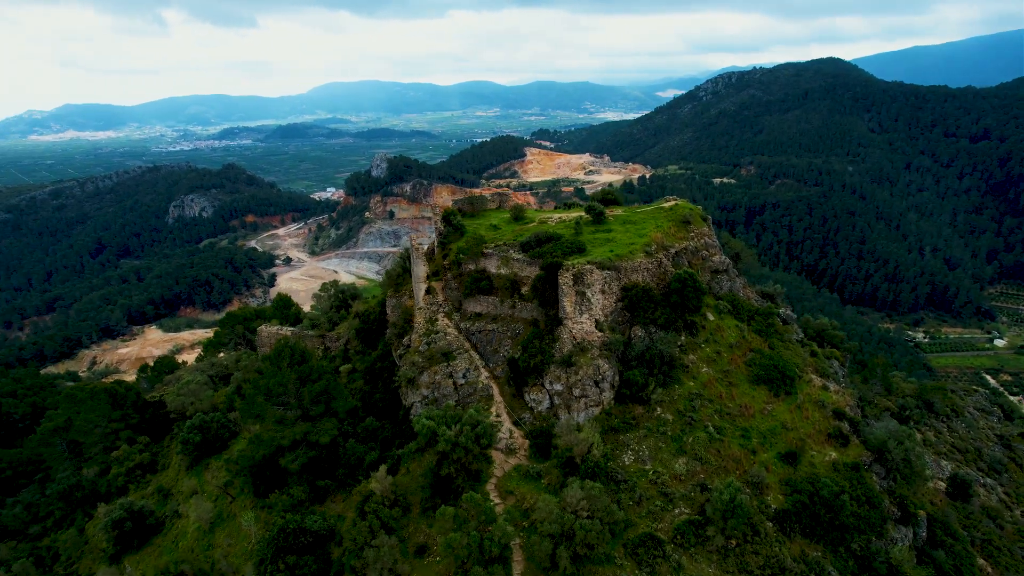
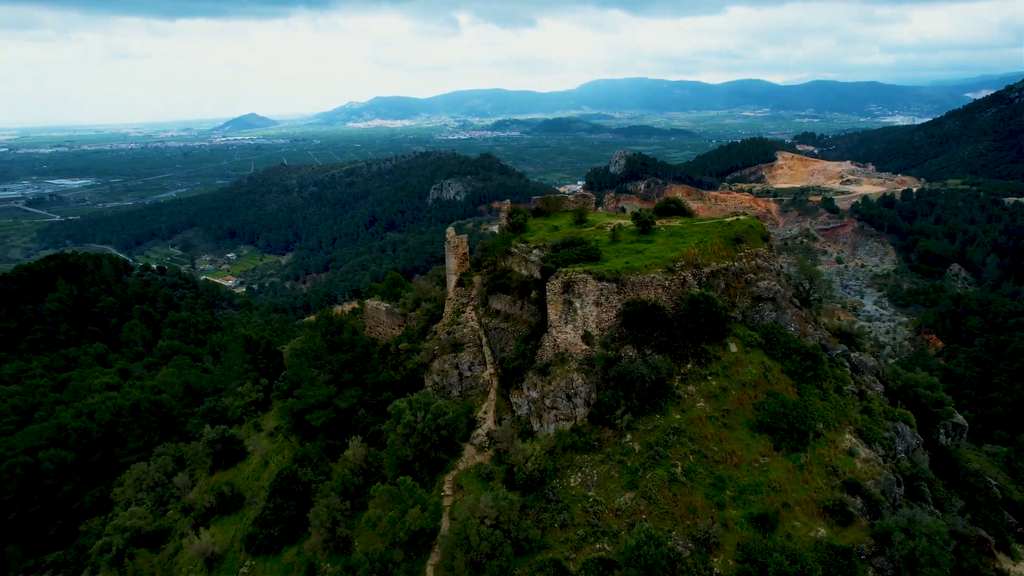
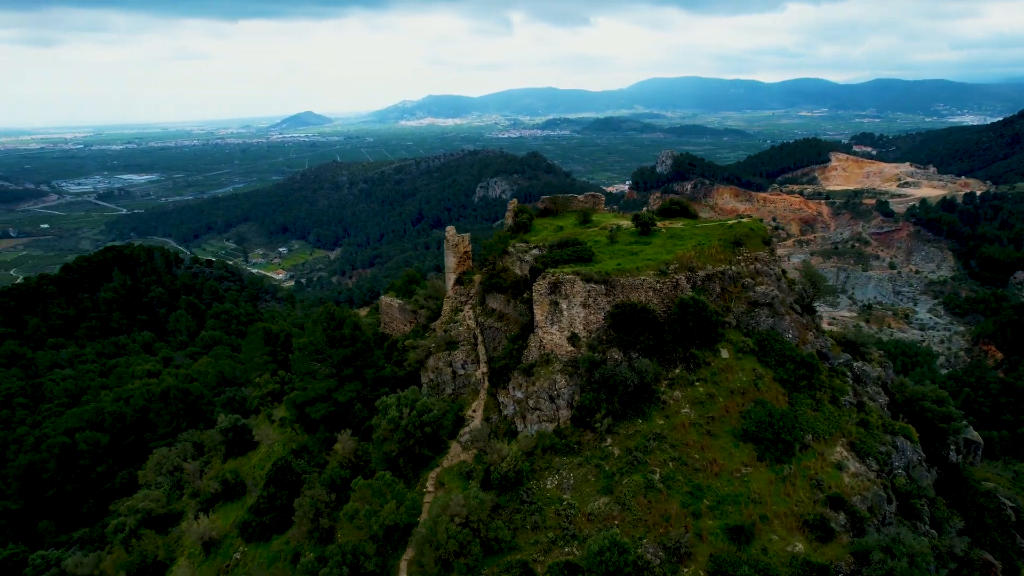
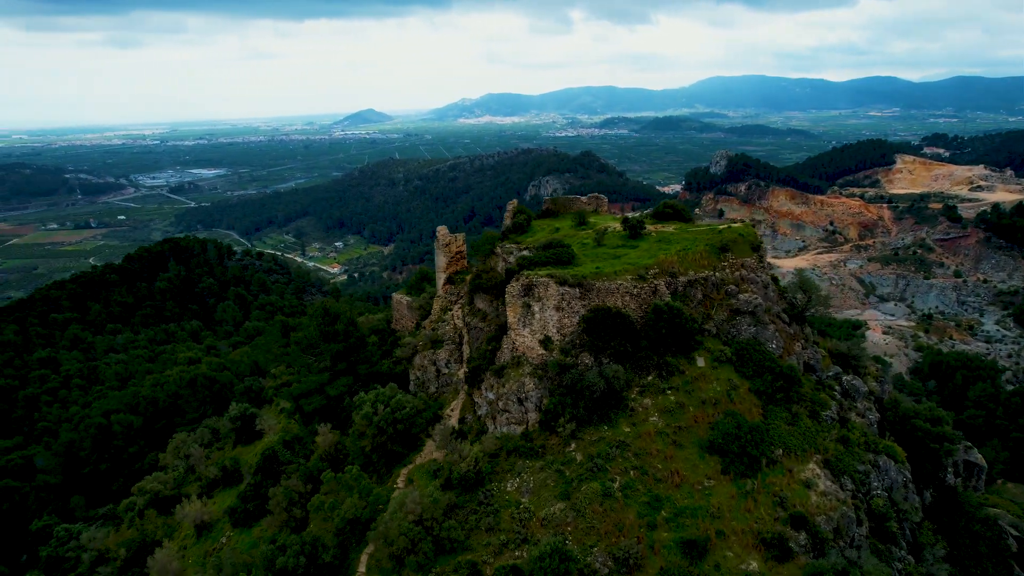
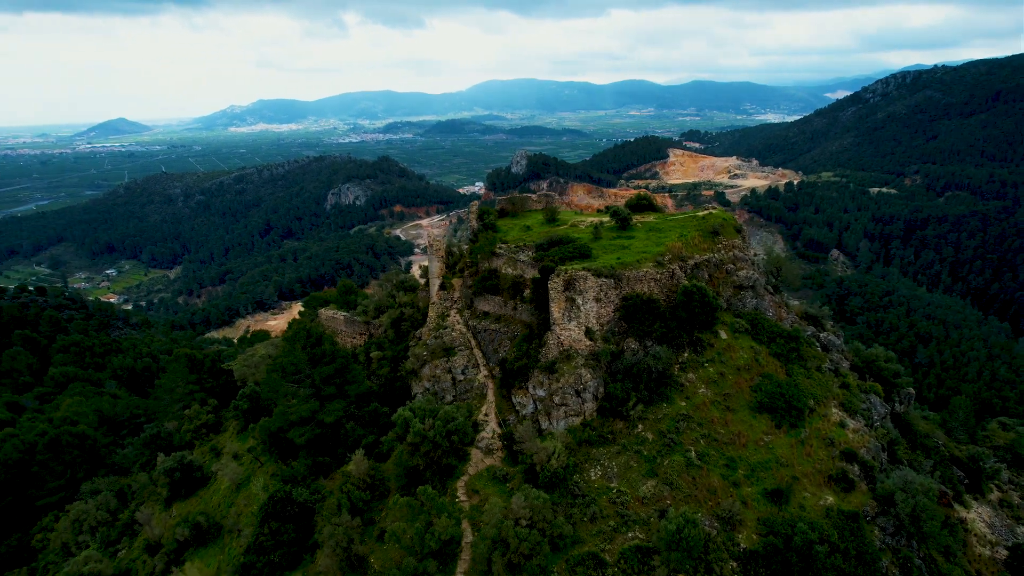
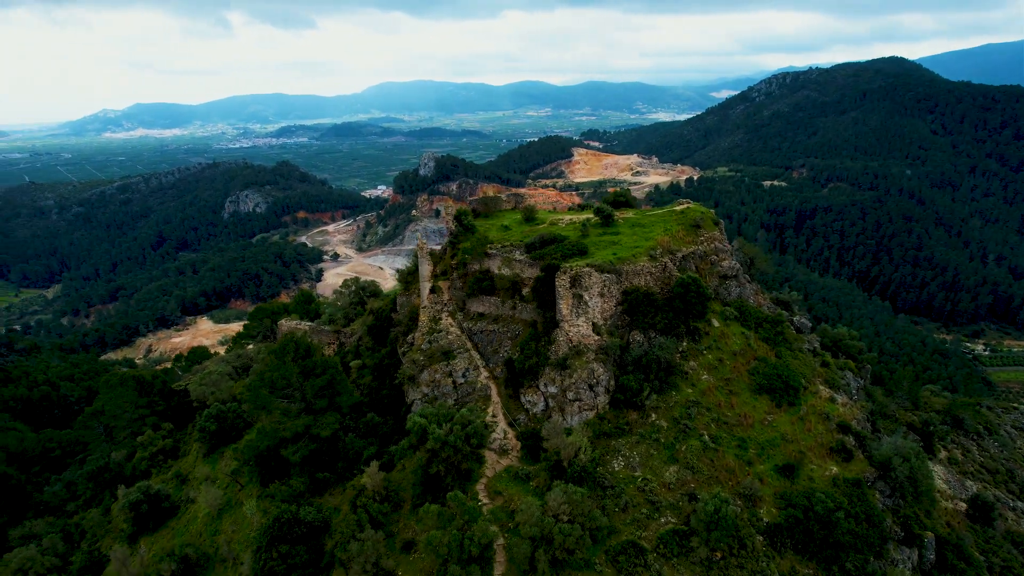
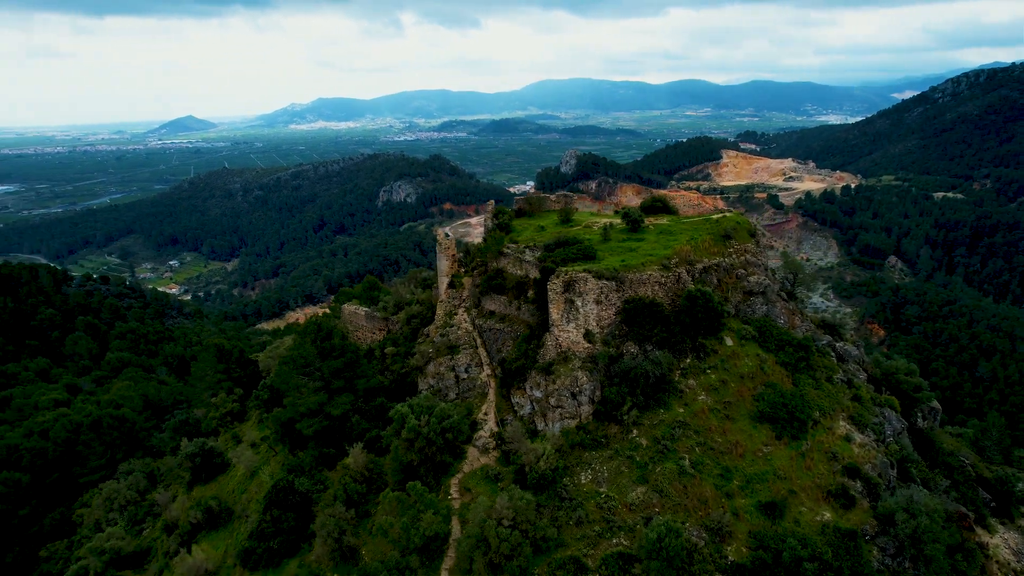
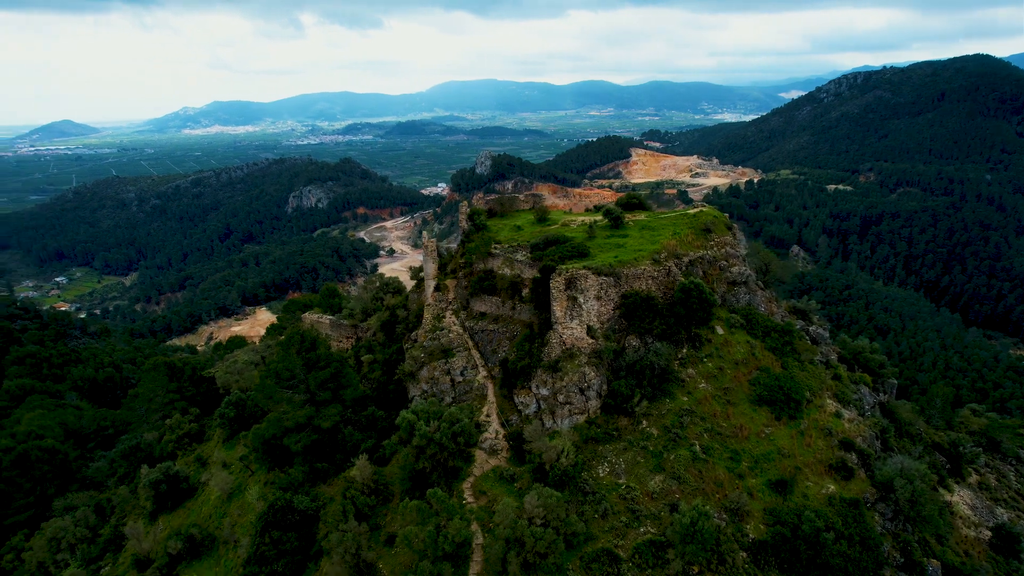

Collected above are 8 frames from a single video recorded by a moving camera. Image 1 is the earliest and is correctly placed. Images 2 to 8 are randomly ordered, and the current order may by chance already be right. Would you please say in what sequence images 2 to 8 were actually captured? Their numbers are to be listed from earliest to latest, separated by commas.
6, 8, 5, 7, 2, 3, 4
